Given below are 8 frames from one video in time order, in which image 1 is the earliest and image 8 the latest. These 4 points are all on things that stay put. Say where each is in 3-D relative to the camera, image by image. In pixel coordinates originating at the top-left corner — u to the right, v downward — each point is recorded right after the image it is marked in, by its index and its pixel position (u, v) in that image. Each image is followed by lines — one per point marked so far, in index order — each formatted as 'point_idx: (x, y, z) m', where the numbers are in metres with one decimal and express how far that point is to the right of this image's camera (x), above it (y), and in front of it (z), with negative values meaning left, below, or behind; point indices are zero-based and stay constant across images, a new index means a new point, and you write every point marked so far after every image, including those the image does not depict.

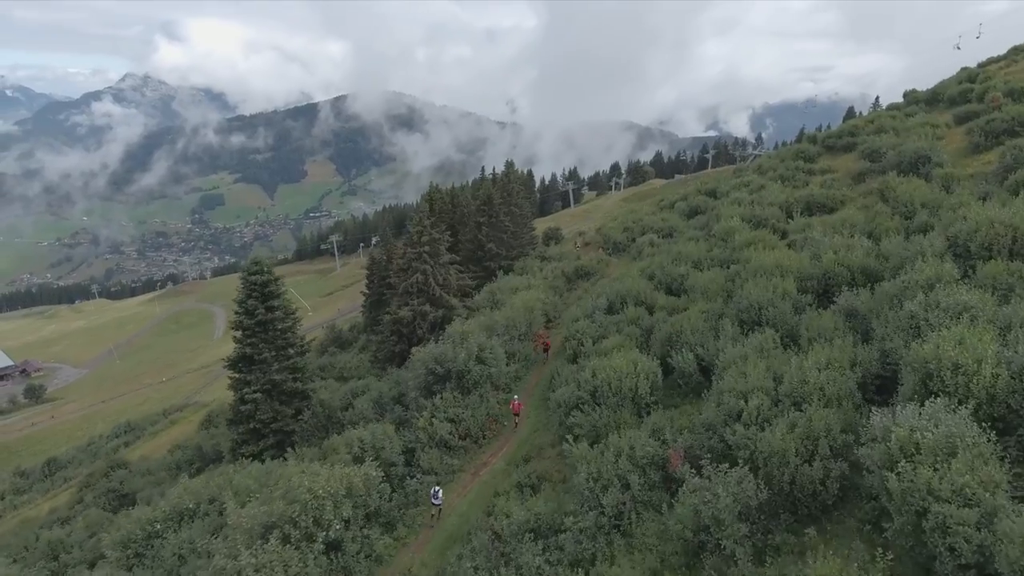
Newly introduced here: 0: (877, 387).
0: (+8.5, -2.4, +14.9) m
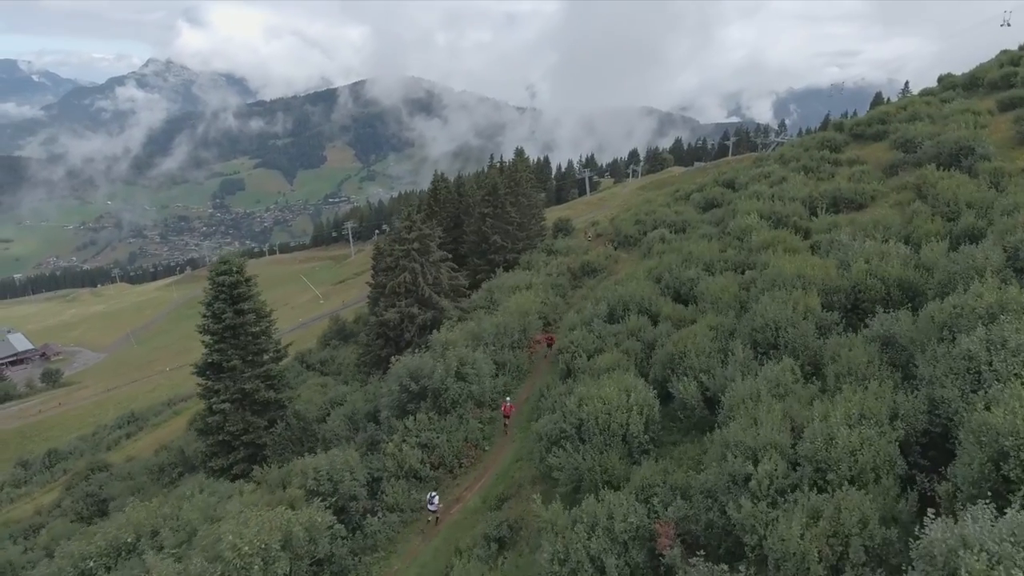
0: (+7.6, -3.0, +11.8) m
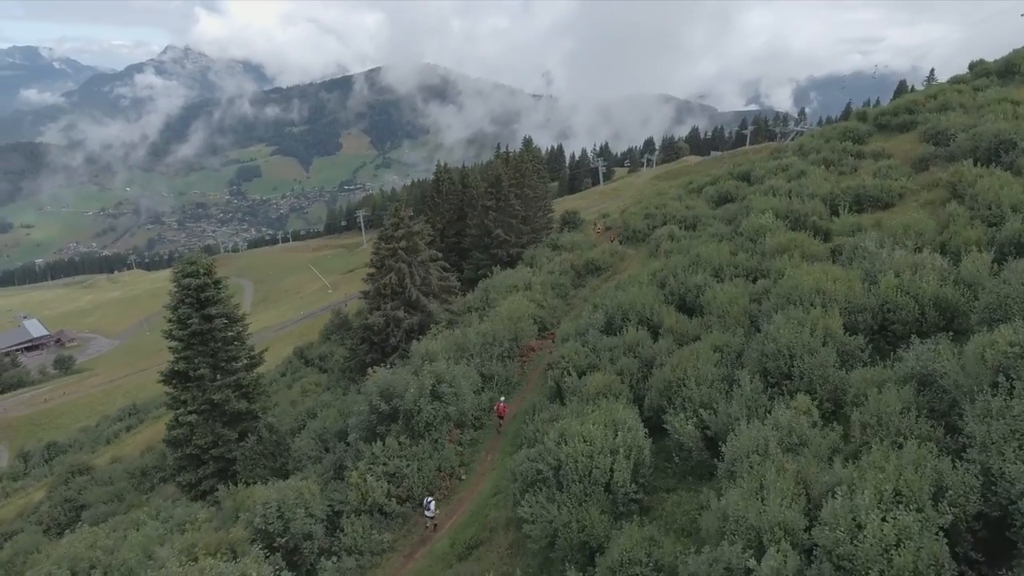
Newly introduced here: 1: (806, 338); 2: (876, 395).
0: (+6.7, -3.6, +9.2) m
1: (+7.4, -1.3, +15.9) m
2: (+7.2, -2.1, +12.5) m
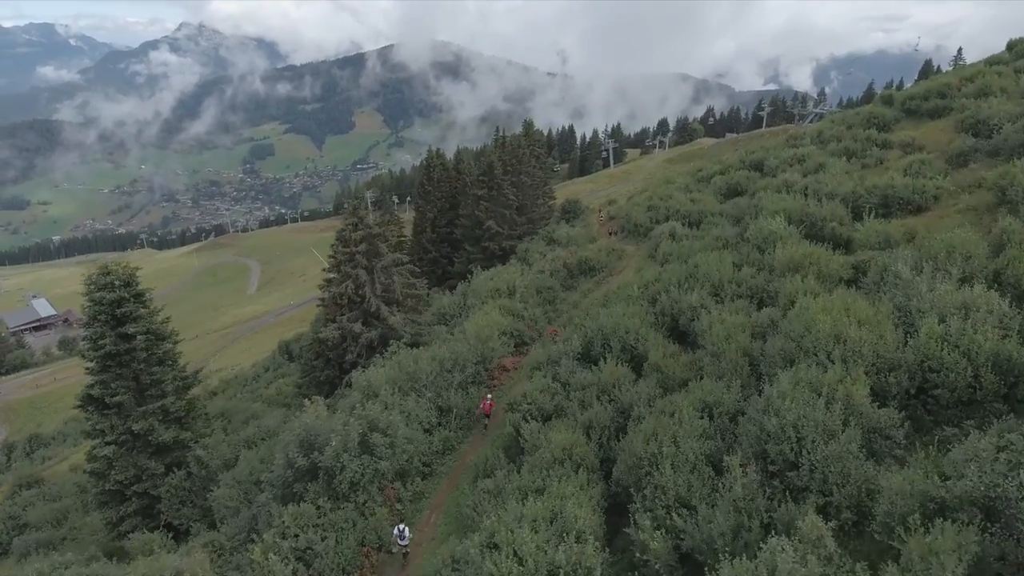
0: (+5.0, -4.9, +5.3) m
1: (+5.8, -2.3, +11.9) m
2: (+5.5, -3.3, +8.5) m
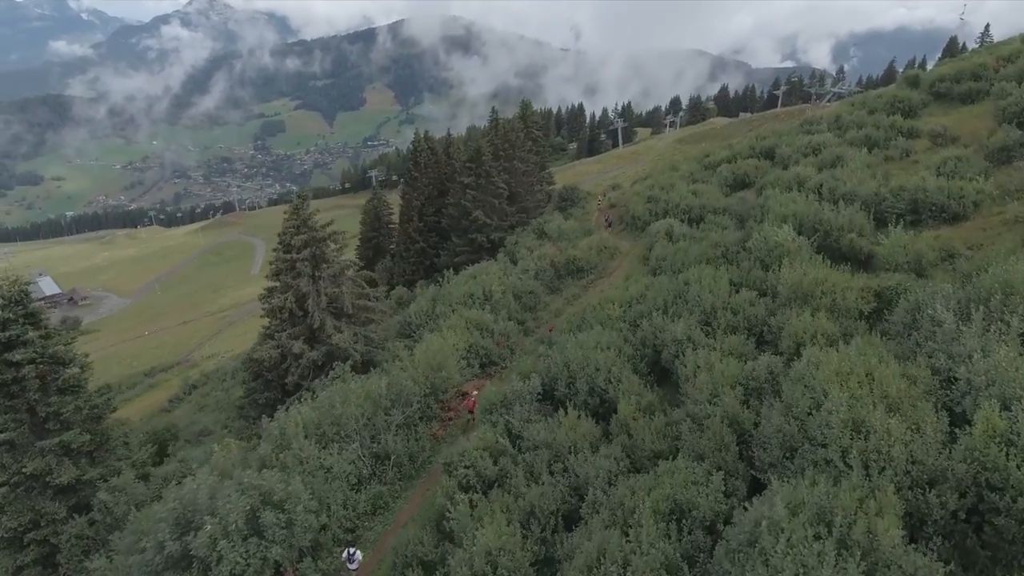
0: (+3.1, -6.3, +1.6) m
1: (+4.0, -3.5, +8.1) m
2: (+3.7, -4.6, +4.8) m
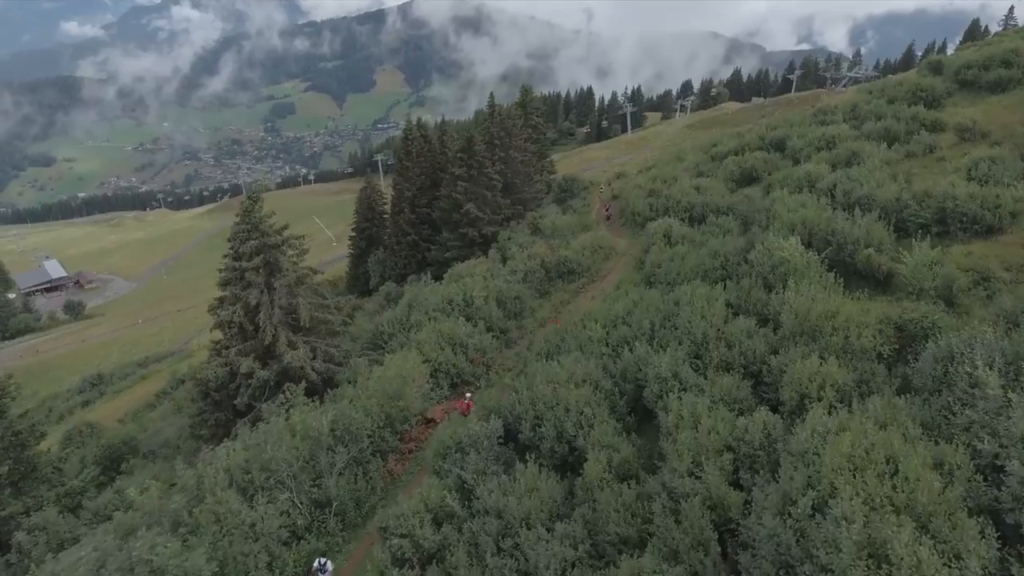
0: (+1.7, -7.4, -0.9) m
1: (+2.8, -4.5, +5.6) m
2: (+2.4, -5.6, +2.2) m
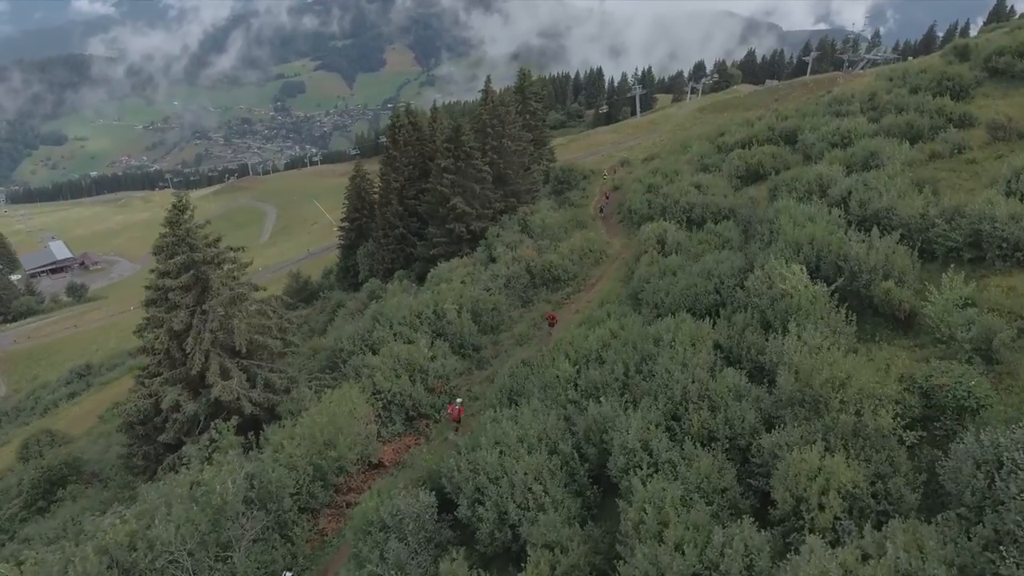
0: (+0.1, -8.9, -3.6) m
1: (+1.3, -5.8, +2.8) m
2: (+0.8, -7.0, -0.5) m
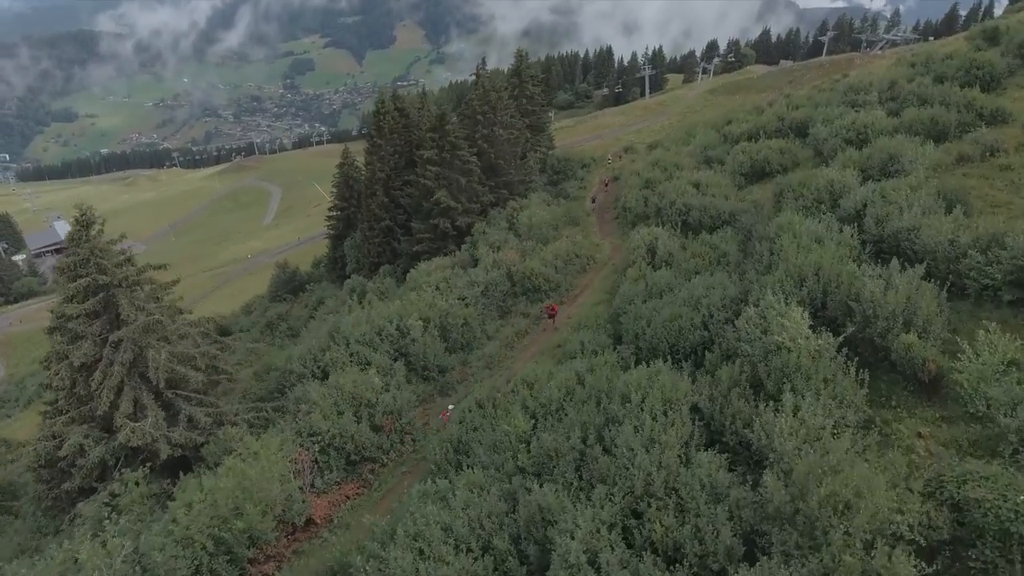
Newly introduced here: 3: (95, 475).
0: (-1.6, -10.4, -6.1) m
1: (-0.3, -7.1, +0.1) m
2: (-0.8, -8.5, -3.1) m
3: (-11.7, -5.2, +17.8) m
